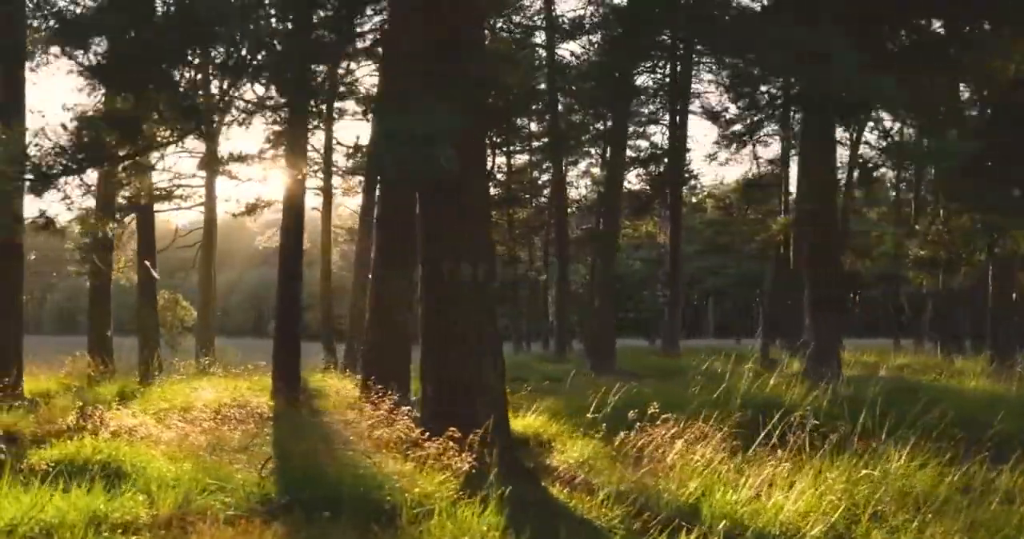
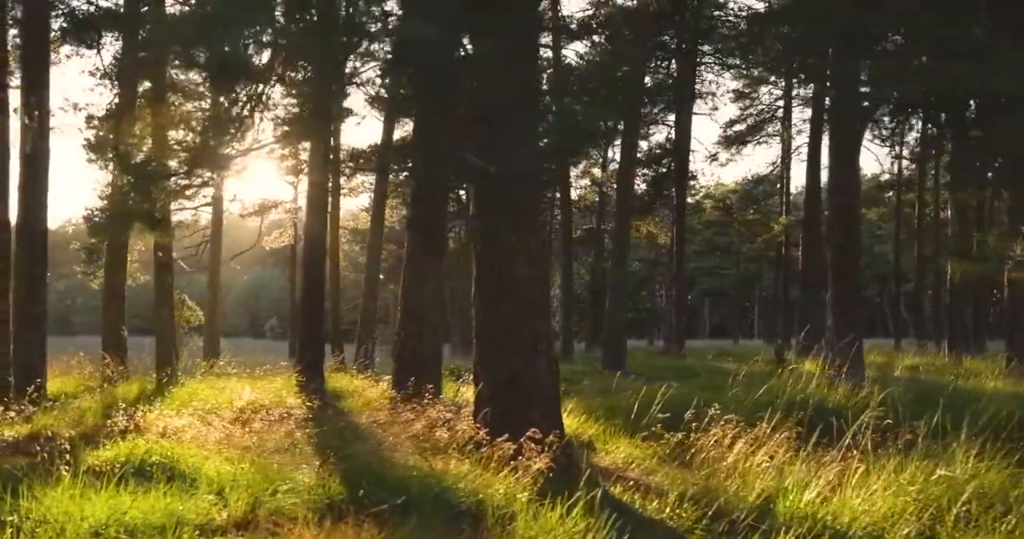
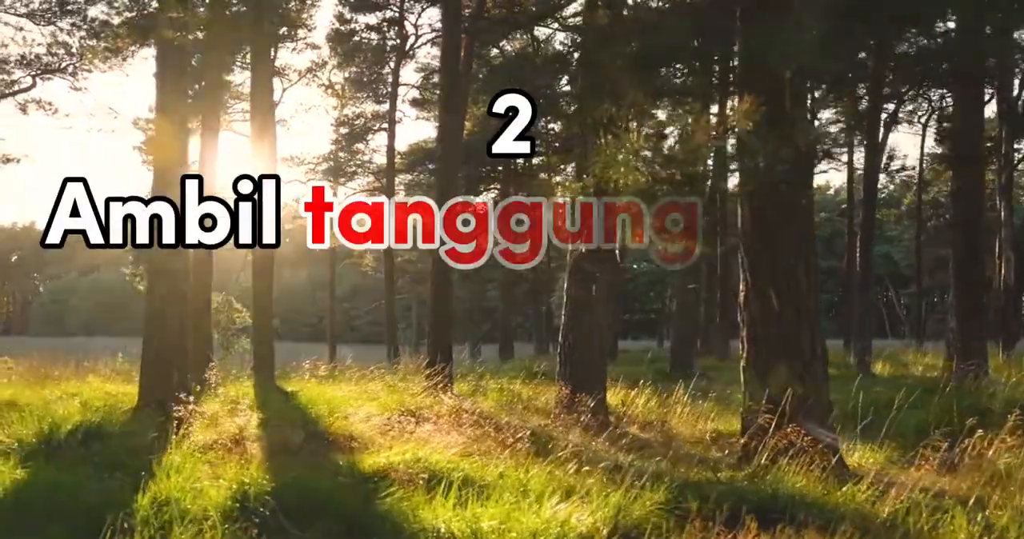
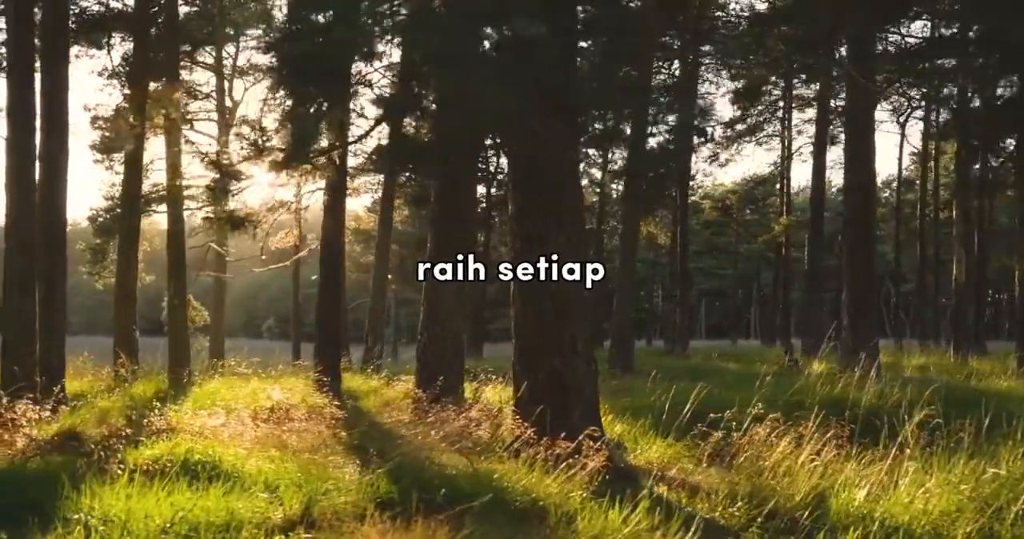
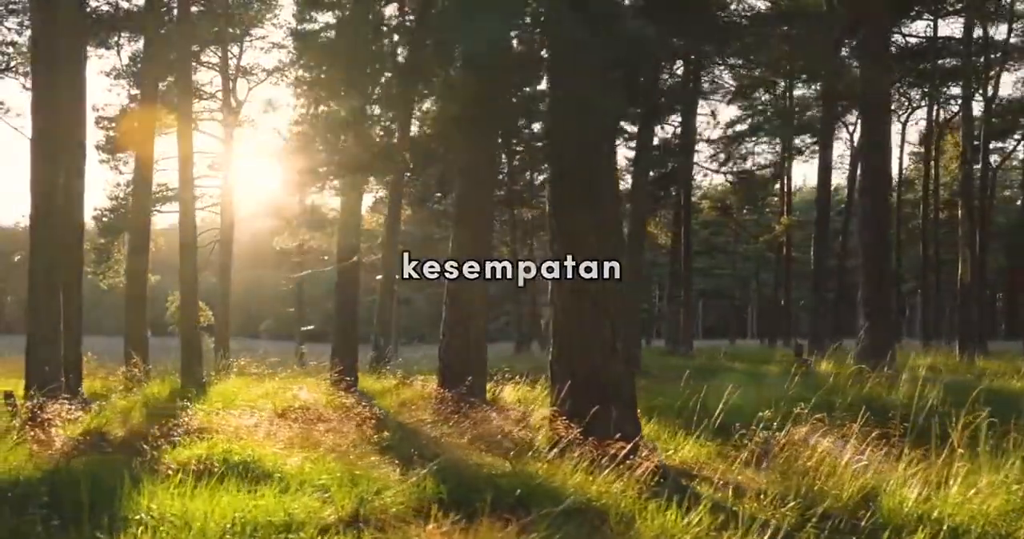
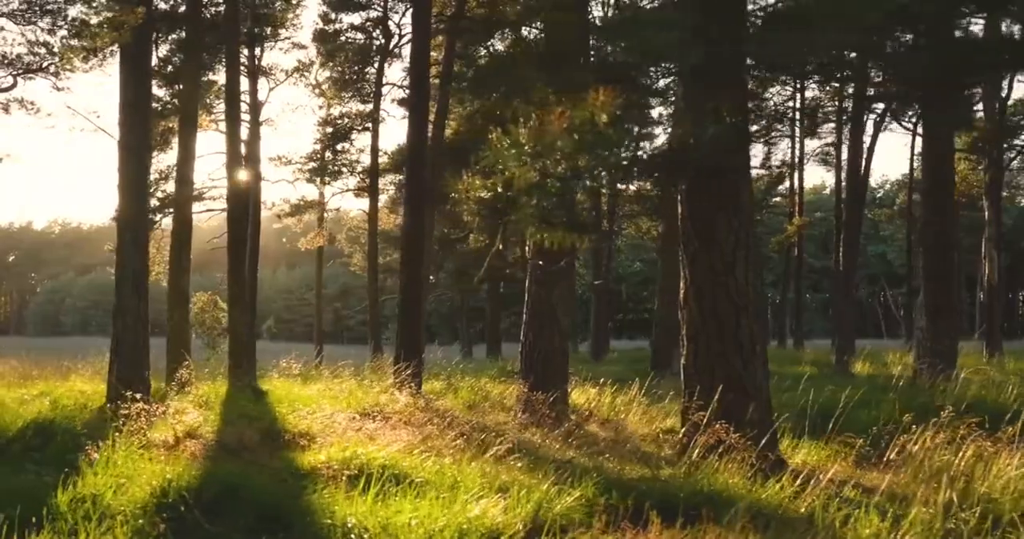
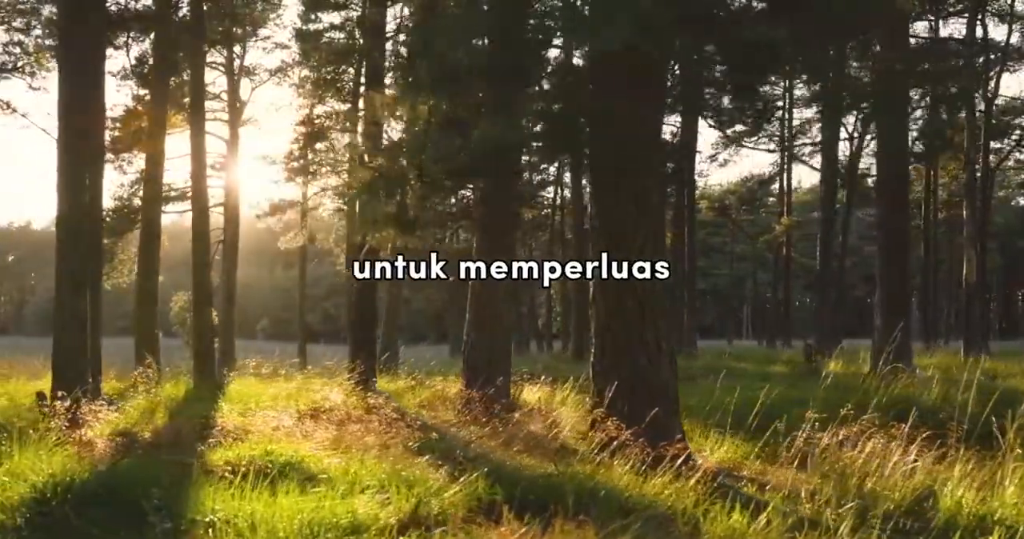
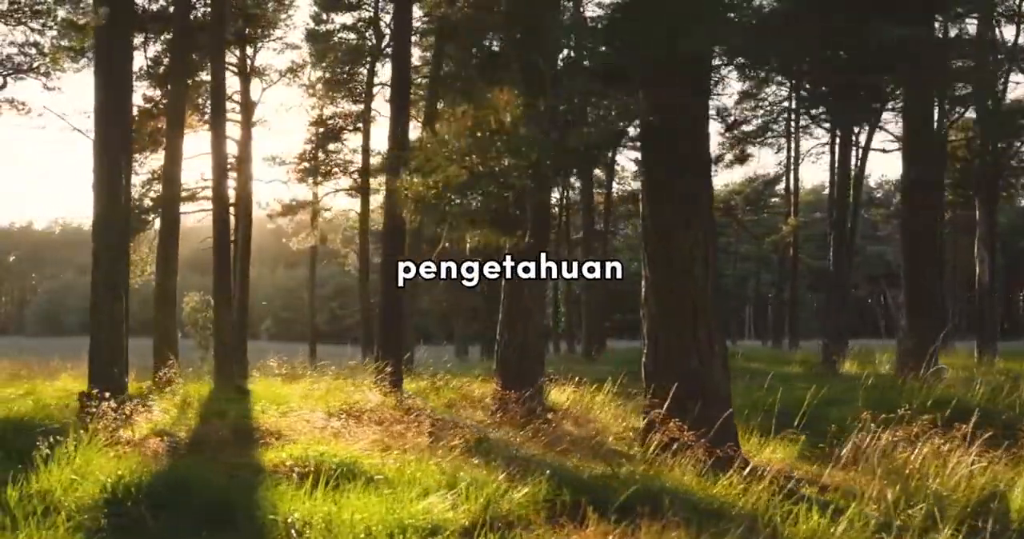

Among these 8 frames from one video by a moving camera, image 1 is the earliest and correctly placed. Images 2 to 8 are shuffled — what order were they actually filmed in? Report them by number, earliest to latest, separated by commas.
2, 4, 5, 7, 8, 6, 3
